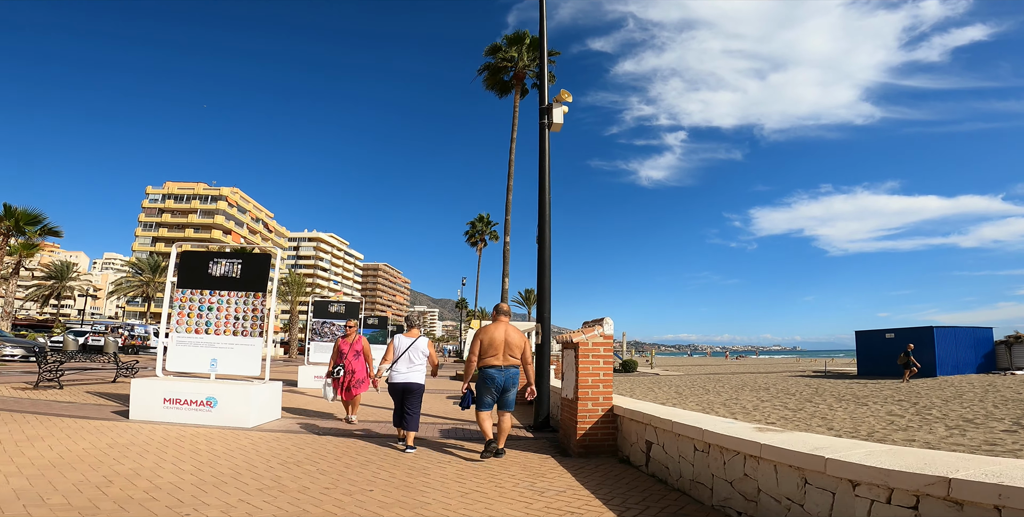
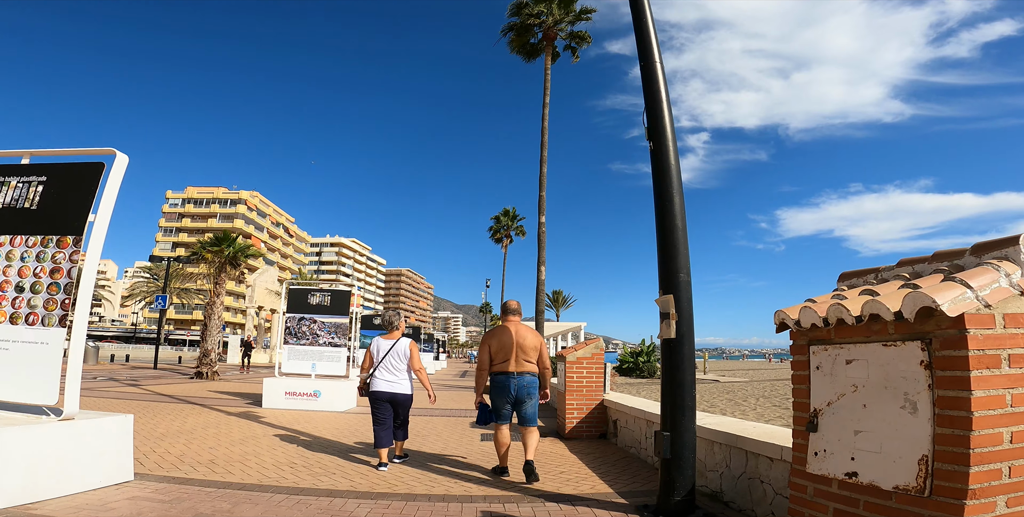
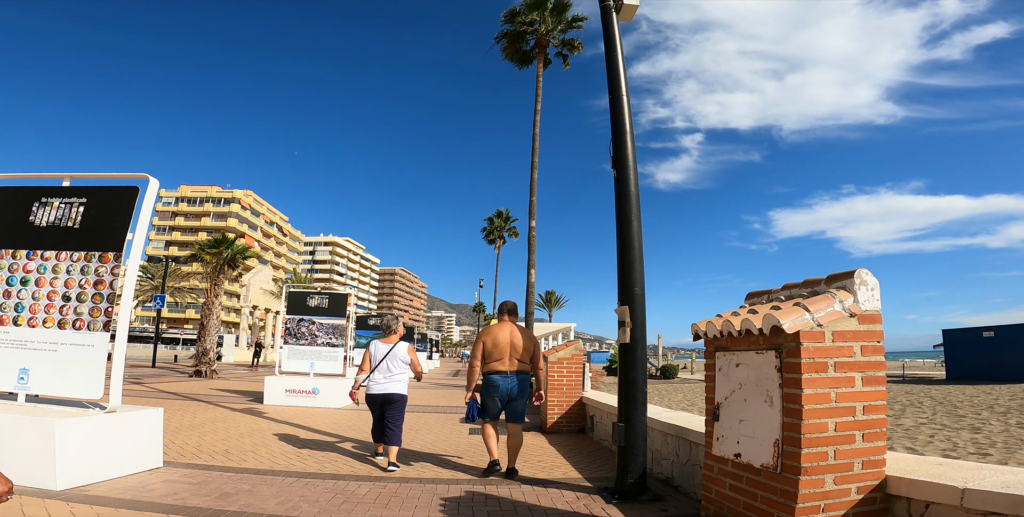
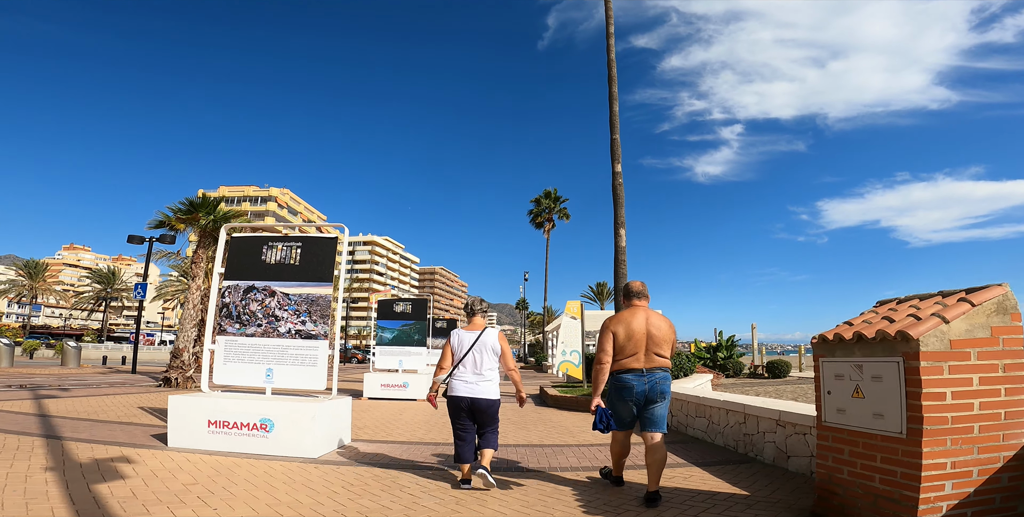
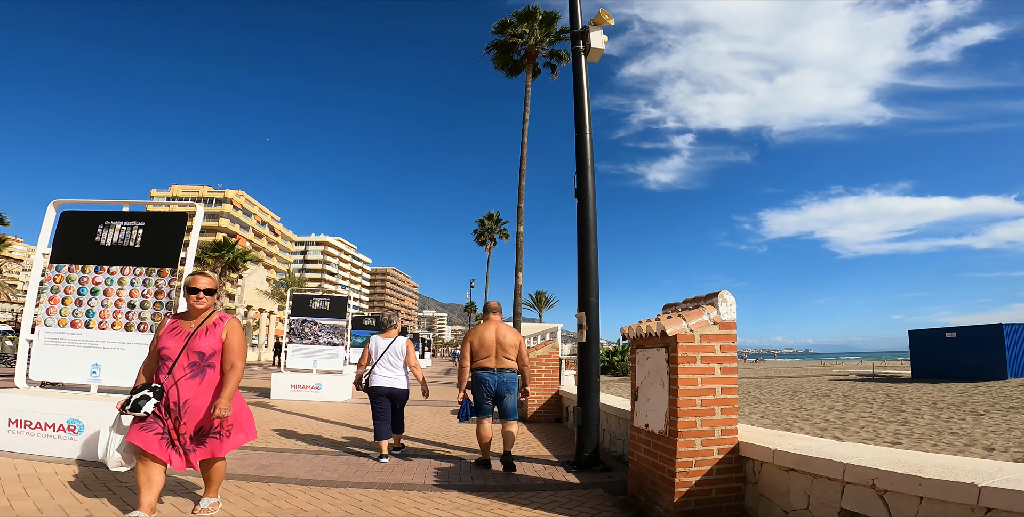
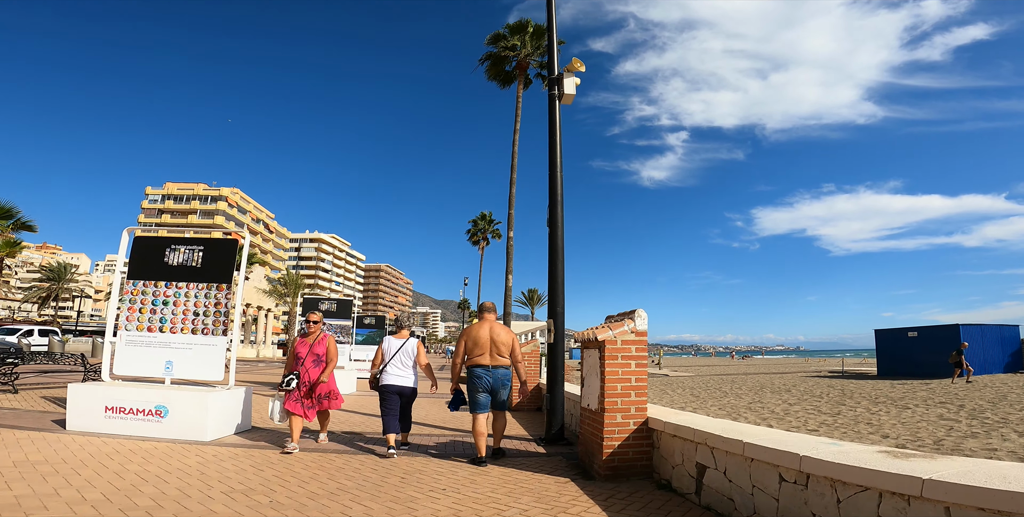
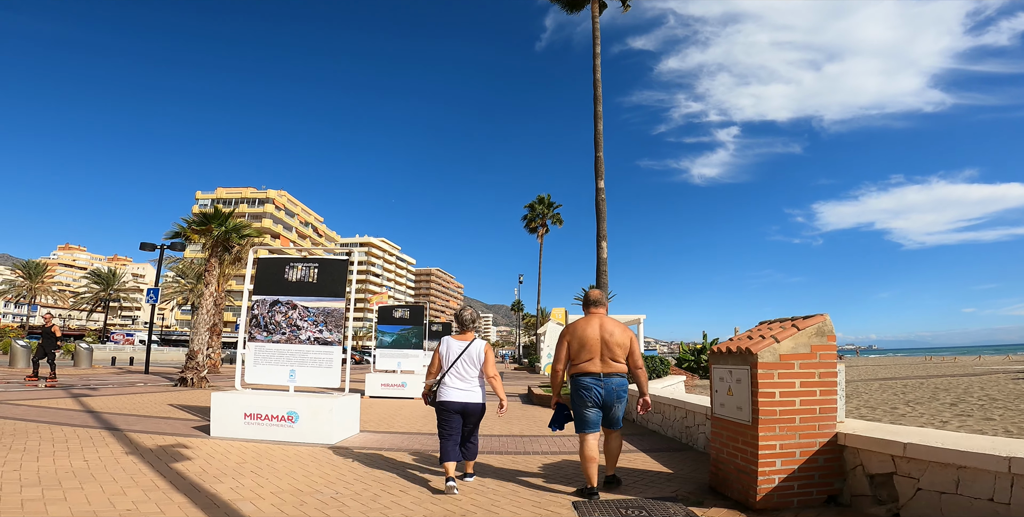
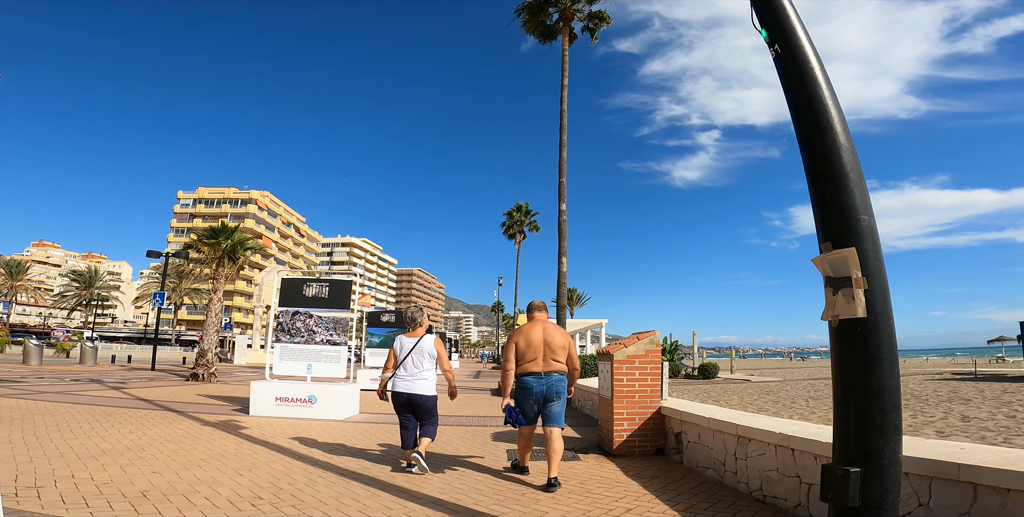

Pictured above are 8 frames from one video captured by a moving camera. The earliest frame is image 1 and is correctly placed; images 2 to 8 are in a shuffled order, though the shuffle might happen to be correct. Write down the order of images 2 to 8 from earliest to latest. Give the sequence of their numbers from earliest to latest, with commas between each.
6, 5, 3, 2, 8, 7, 4
